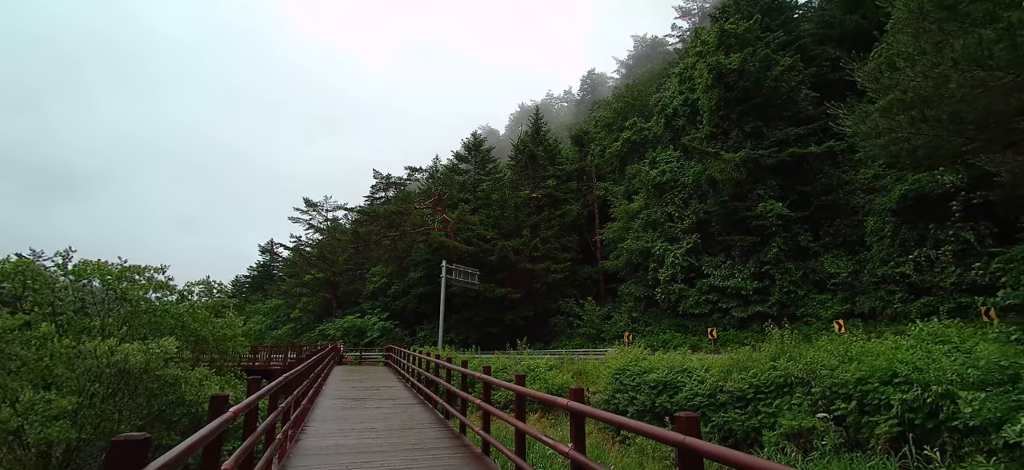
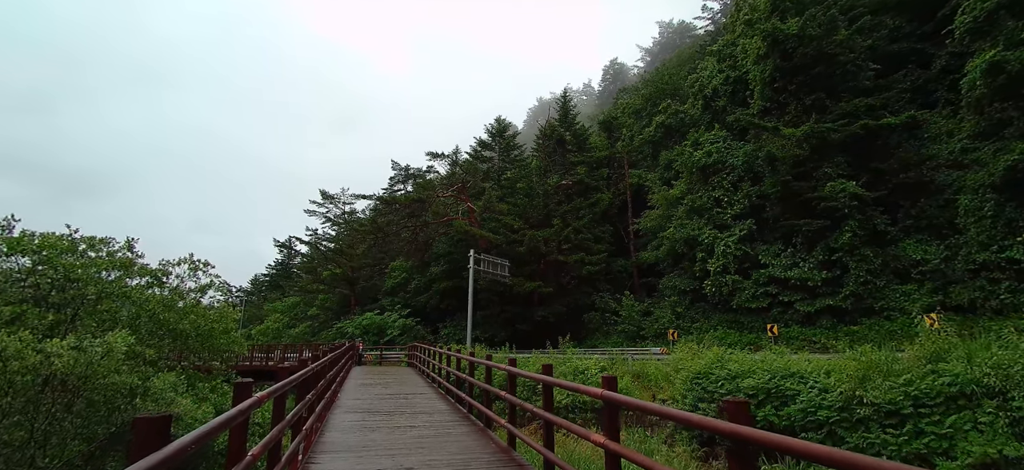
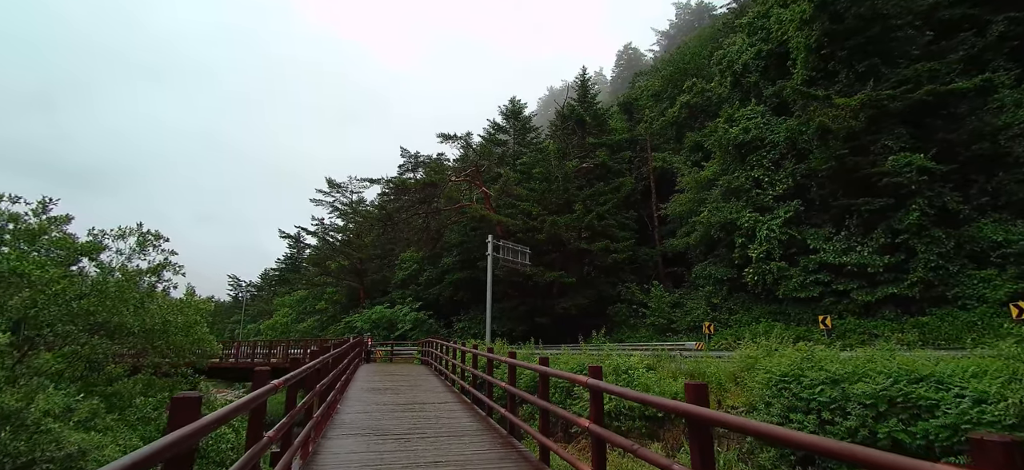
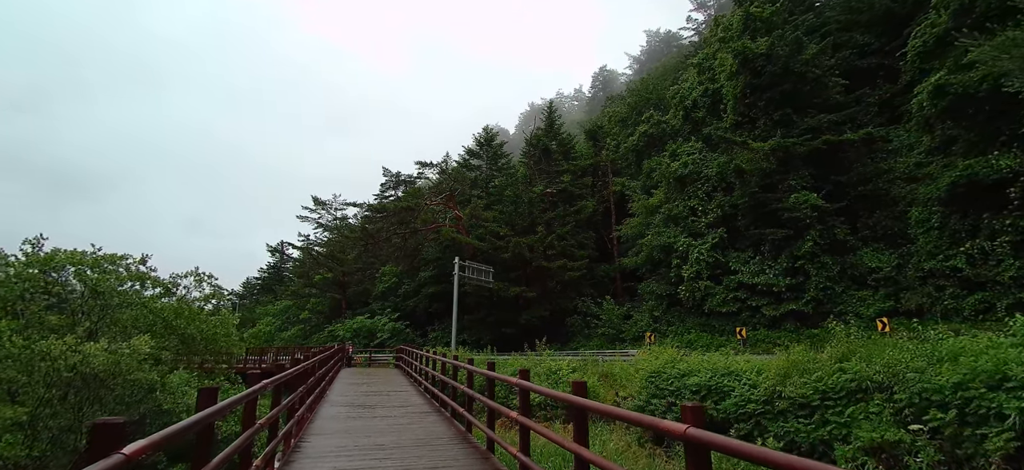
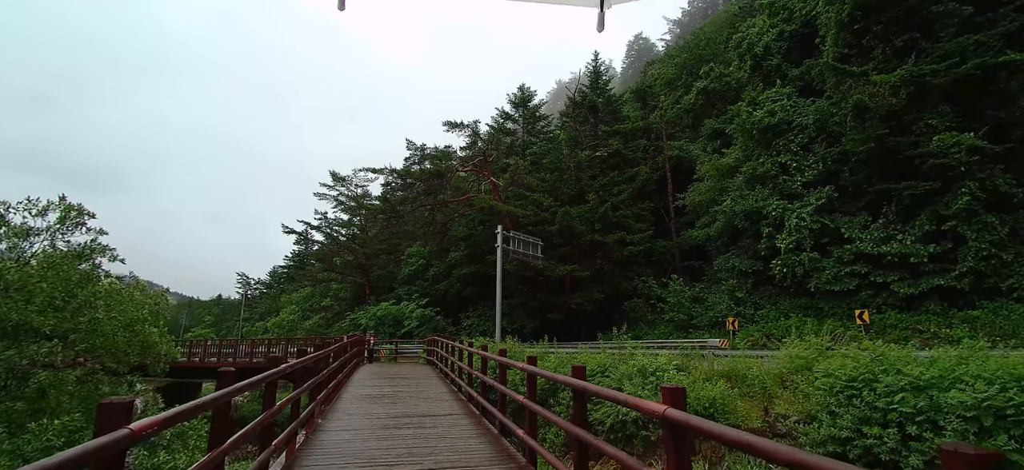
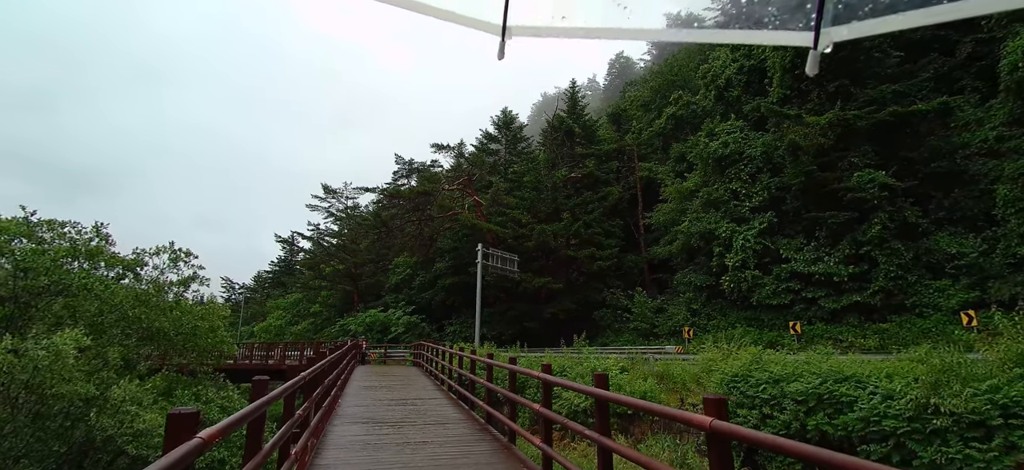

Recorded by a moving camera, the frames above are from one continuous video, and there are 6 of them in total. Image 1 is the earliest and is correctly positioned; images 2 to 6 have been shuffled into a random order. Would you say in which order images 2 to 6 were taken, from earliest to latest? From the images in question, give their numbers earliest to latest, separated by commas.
4, 2, 6, 3, 5
